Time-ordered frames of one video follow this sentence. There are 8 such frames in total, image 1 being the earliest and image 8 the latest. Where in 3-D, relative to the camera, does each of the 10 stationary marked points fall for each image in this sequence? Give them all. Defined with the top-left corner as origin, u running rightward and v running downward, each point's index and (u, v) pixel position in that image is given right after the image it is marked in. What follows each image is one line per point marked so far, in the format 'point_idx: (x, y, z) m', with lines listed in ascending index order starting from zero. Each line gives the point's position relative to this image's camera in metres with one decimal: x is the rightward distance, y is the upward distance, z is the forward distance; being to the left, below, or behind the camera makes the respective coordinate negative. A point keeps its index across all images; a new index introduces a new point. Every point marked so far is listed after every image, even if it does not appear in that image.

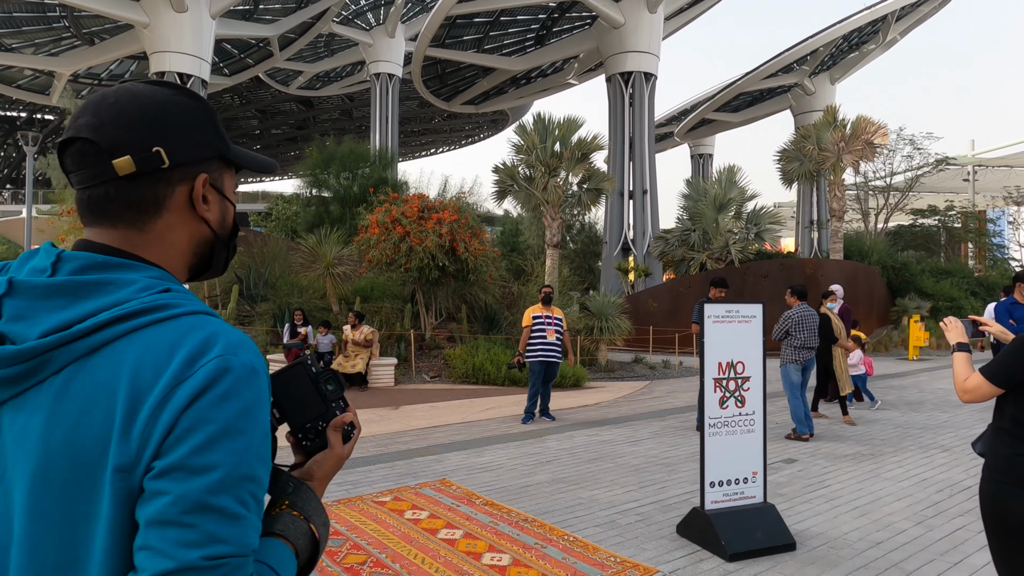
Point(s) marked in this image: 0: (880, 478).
0: (+3.6, -1.9, +6.5) m
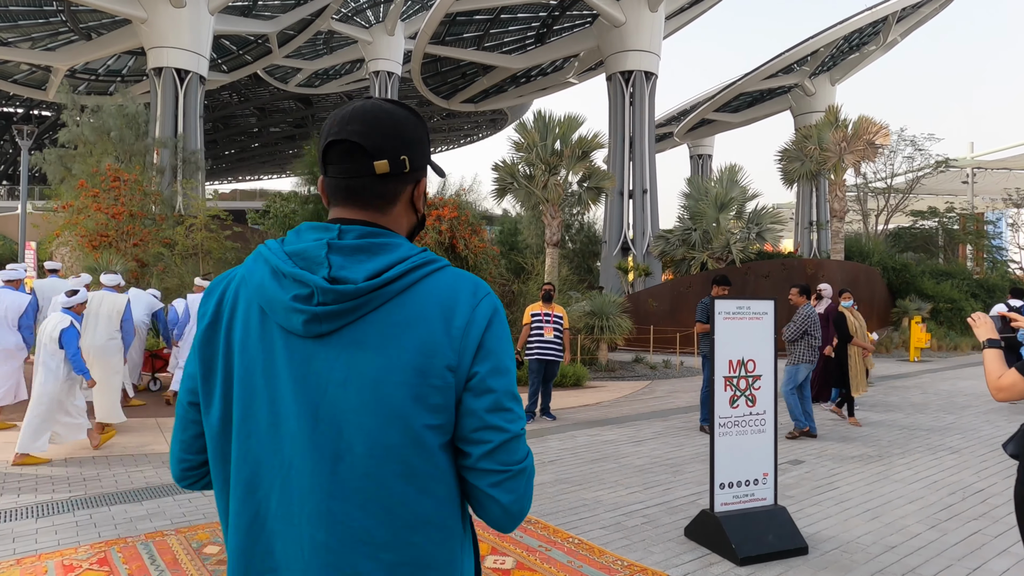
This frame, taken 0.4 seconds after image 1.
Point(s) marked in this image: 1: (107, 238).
0: (+3.7, -1.9, +6.3) m
1: (-10.0, +1.2, +16.1) m
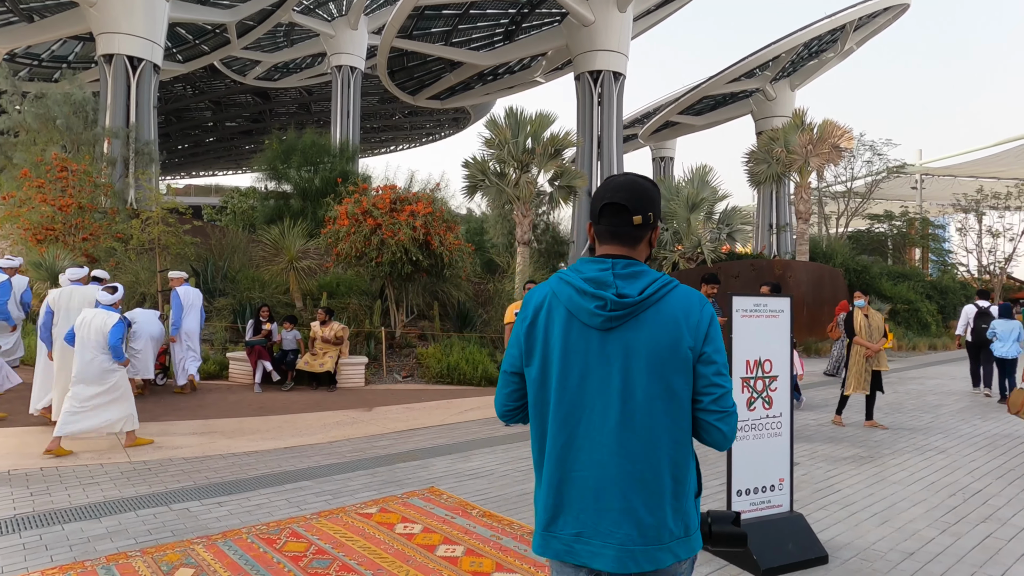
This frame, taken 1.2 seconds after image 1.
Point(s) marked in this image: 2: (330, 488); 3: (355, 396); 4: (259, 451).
0: (+3.6, -1.8, +6.2) m
1: (-10.6, +1.3, +15.2) m
2: (-1.6, -1.8, +5.8) m
3: (-2.5, -1.7, +10.6) m
4: (-2.8, -1.8, +7.2) m
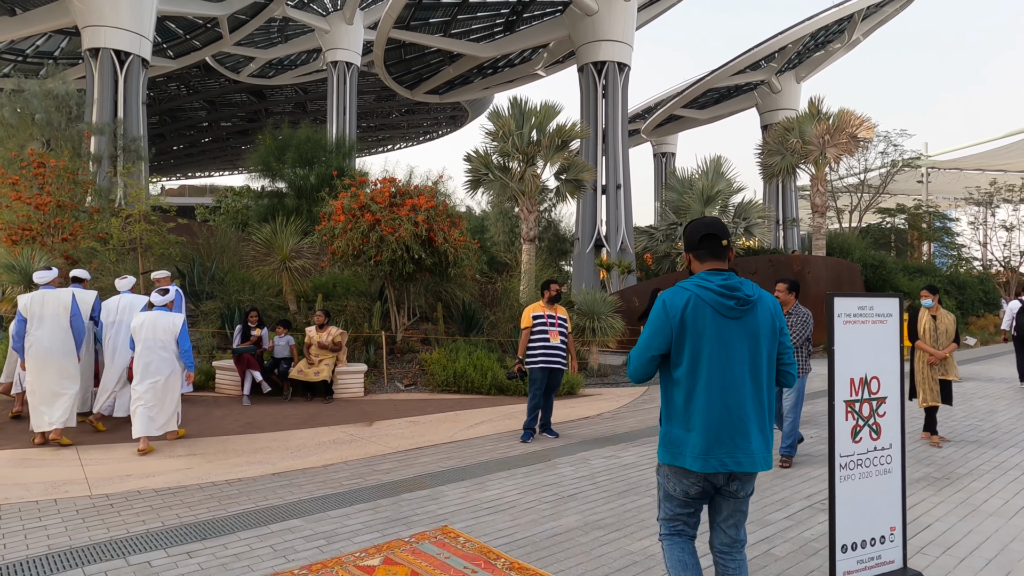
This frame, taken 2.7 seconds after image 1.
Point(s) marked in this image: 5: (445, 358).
0: (+3.8, -1.8, +5.3) m
1: (-10.4, +1.2, +14.2) m
2: (-1.4, -1.8, +4.9) m
3: (-2.3, -1.7, +9.6) m
4: (-2.6, -1.8, +6.3) m
5: (-1.1, -1.2, +11.2) m
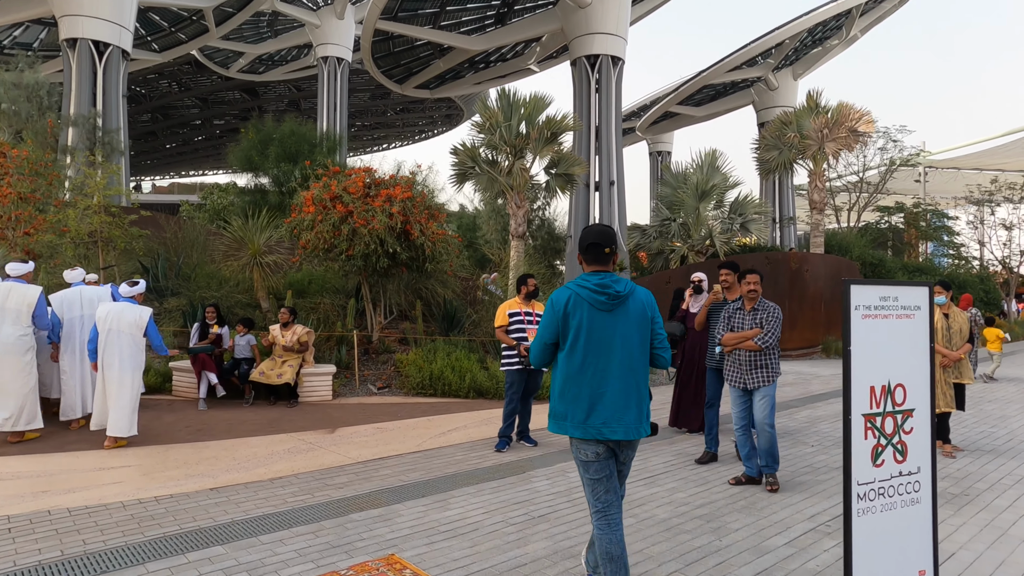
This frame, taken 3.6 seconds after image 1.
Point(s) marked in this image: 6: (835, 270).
0: (+3.5, -1.8, +4.6) m
1: (-10.7, +1.3, +13.5) m
2: (-1.7, -1.7, +4.2) m
3: (-2.6, -1.7, +8.9) m
4: (-2.8, -1.8, +5.6) m
5: (-1.5, -1.1, +10.5) m
6: (+9.4, +0.5, +19.0) m
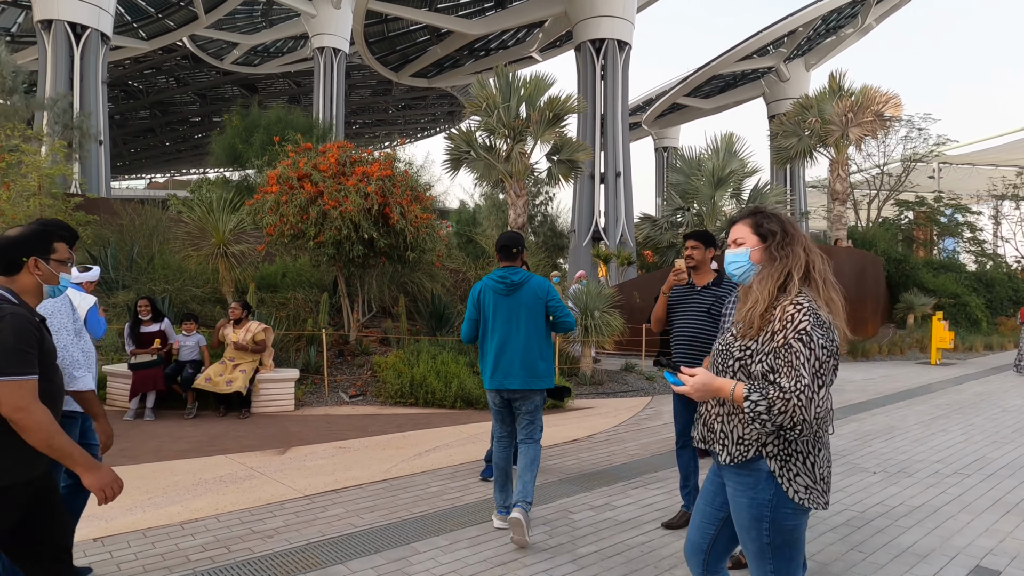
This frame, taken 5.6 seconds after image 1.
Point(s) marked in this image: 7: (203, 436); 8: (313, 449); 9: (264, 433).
0: (+3.4, -1.7, +3.2) m
1: (-10.8, +1.4, +12.1) m
2: (-1.8, -1.6, +2.8) m
3: (-2.7, -1.6, +7.5) m
4: (-2.9, -1.7, +4.1) m
5: (-1.5, -1.0, +9.1) m
6: (+9.4, +0.6, +17.5) m
7: (-3.3, -1.6, +6.9) m
8: (-2.0, -1.6, +6.7) m
9: (-2.7, -1.6, +7.2) m
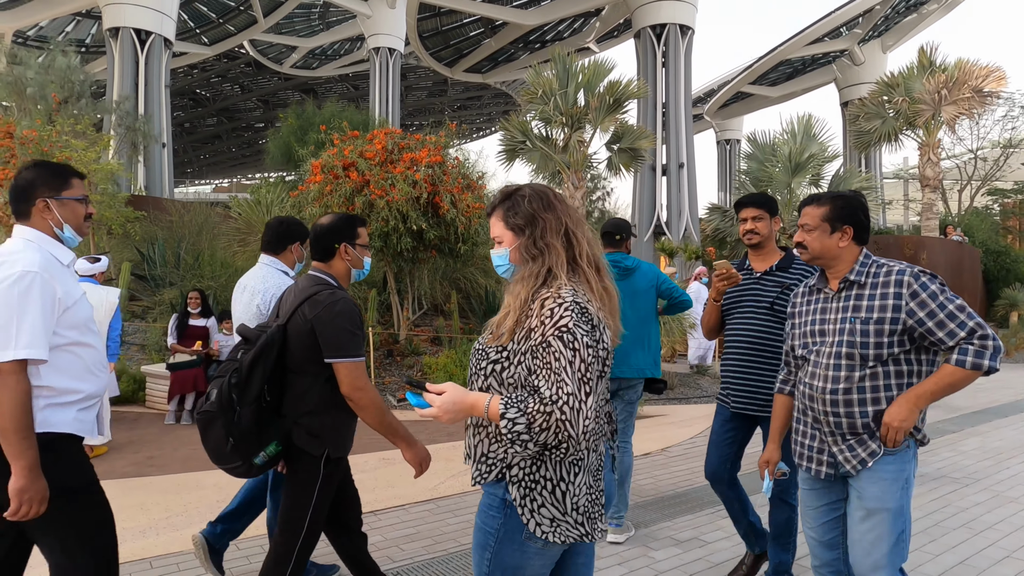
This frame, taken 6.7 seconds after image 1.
0: (+3.7, -1.6, +2.1) m
1: (-9.7, +1.4, +12.2) m
2: (-1.5, -1.6, +2.1) m
3: (-2.1, -1.5, +6.9) m
4: (-2.6, -1.6, +3.6) m
5: (-0.7, -1.0, +8.4) m
6: (+10.8, +0.7, +15.8) m
7: (-2.7, -1.5, +6.4) m
8: (-1.4, -1.6, +6.0) m
9: (-2.1, -1.5, +6.6) m
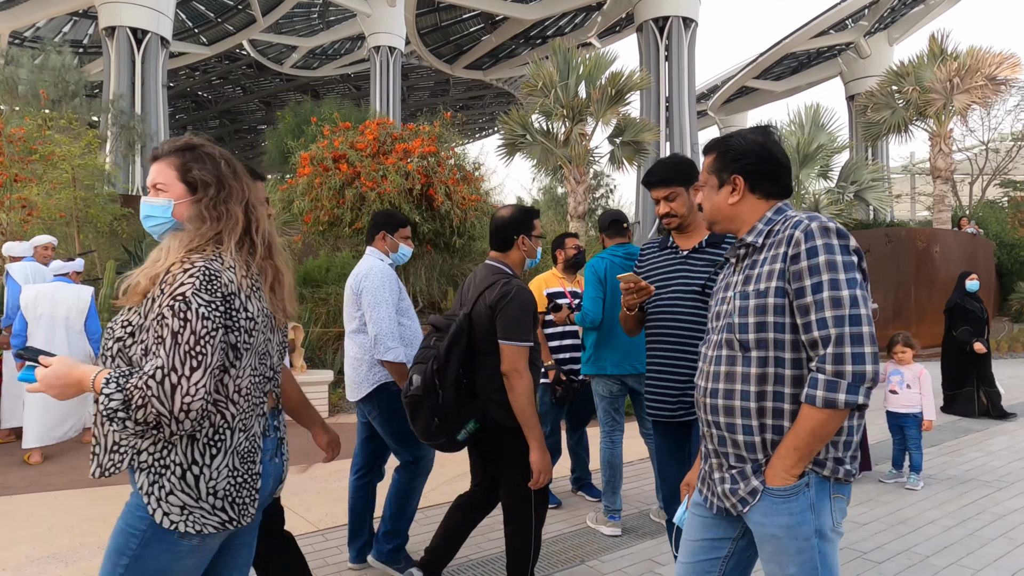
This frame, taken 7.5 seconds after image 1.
0: (+3.6, -1.5, +1.7) m
1: (-9.8, +1.4, +11.8) m
2: (-1.6, -1.5, +1.7) m
3: (-2.1, -1.5, +6.5) m
4: (-2.6, -1.6, +3.2) m
5: (-0.8, -0.9, +8.0) m
6: (+10.8, +0.9, +15.4) m
7: (-2.7, -1.5, +6.0) m
8: (-1.4, -1.5, +5.6) m
9: (-2.1, -1.5, +6.2) m
